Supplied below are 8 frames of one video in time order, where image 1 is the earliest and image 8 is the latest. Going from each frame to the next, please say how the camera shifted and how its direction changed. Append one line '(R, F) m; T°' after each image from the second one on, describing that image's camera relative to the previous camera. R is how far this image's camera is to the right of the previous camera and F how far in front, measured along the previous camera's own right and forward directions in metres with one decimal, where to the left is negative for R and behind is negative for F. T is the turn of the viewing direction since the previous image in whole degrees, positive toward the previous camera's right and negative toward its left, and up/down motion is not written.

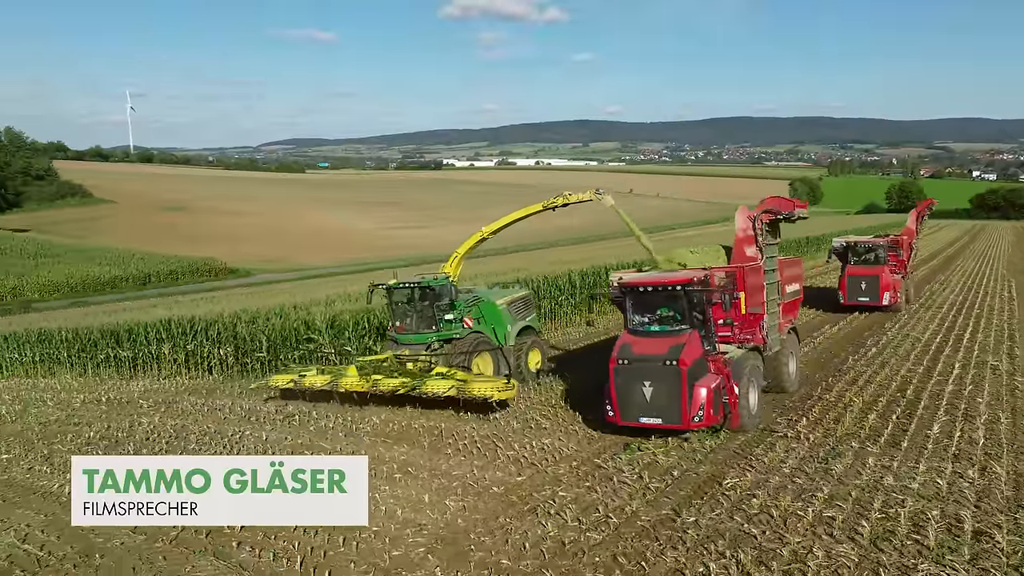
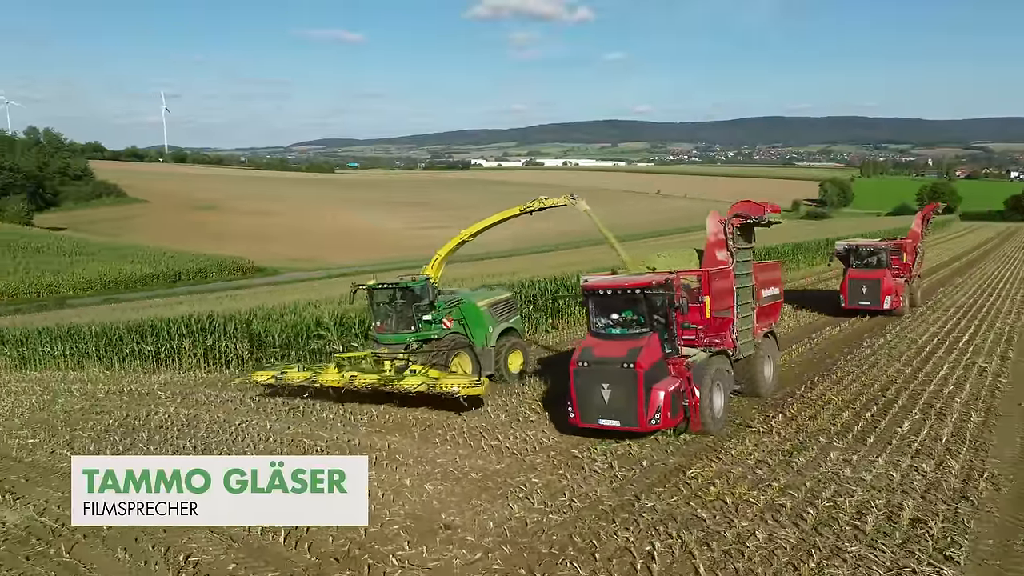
(+0.5, -0.5) m; -2°
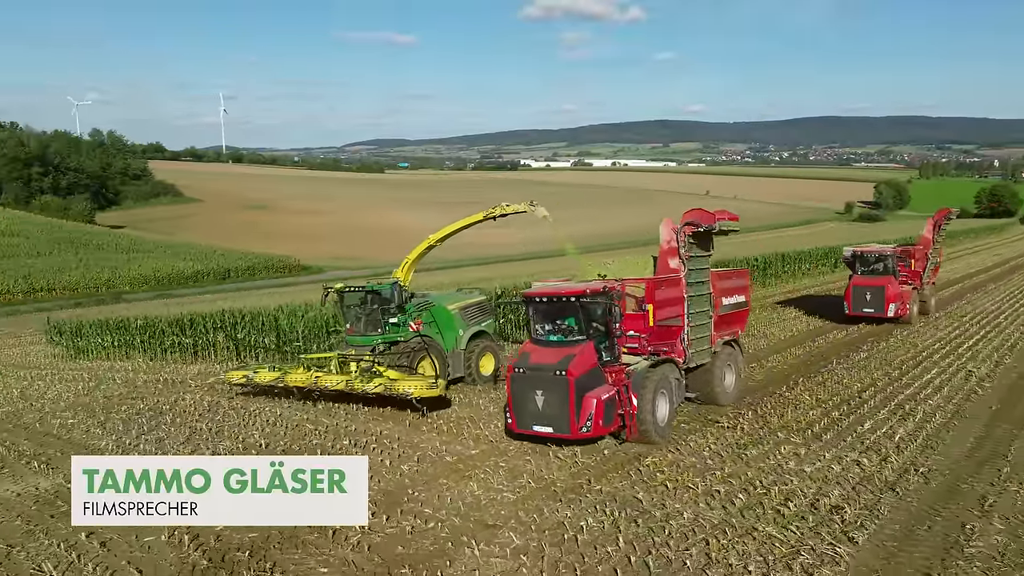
(+0.9, -0.8) m; -4°
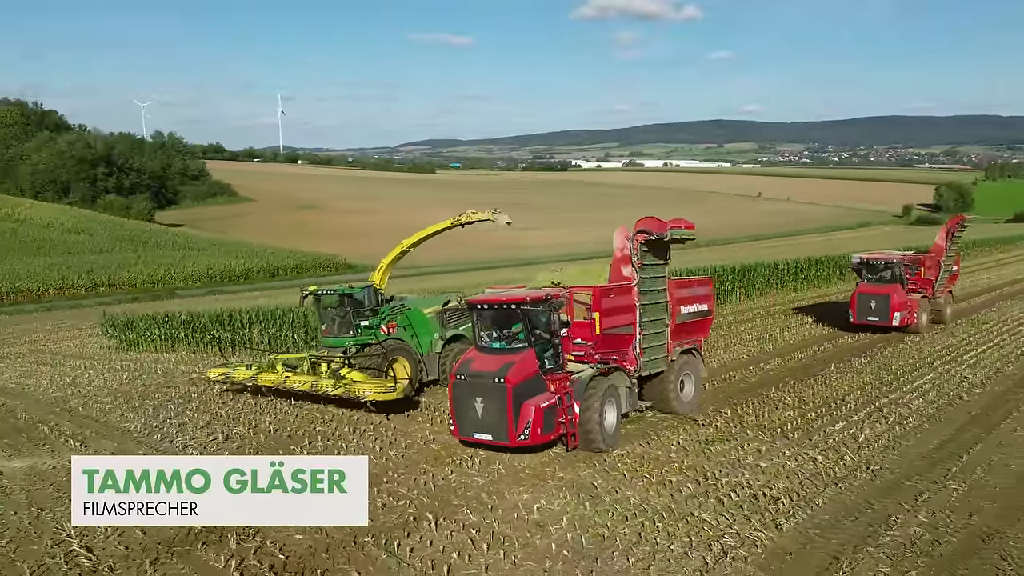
(+0.9, -0.7) m; -4°
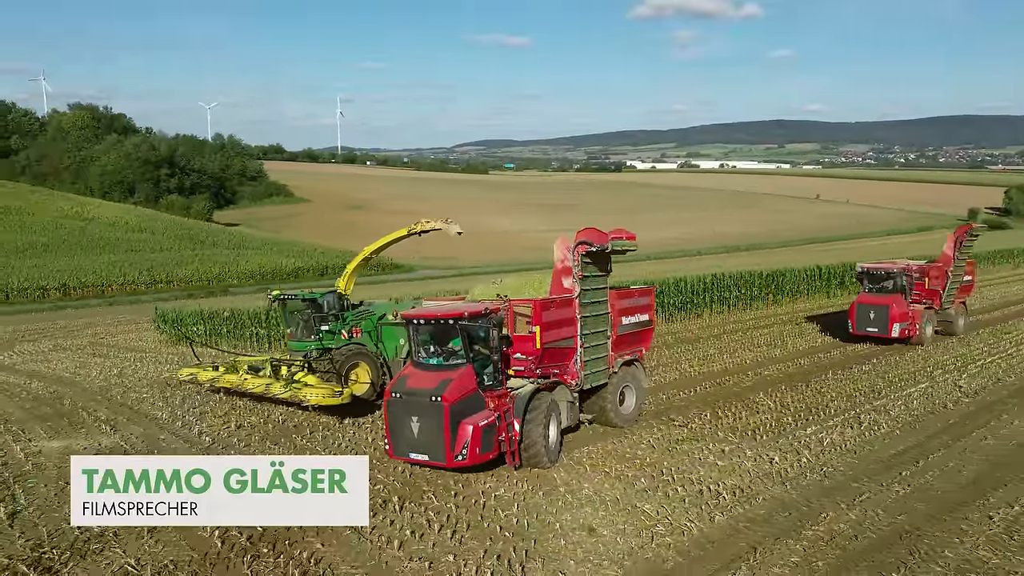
(+1.0, -0.7) m; -4°
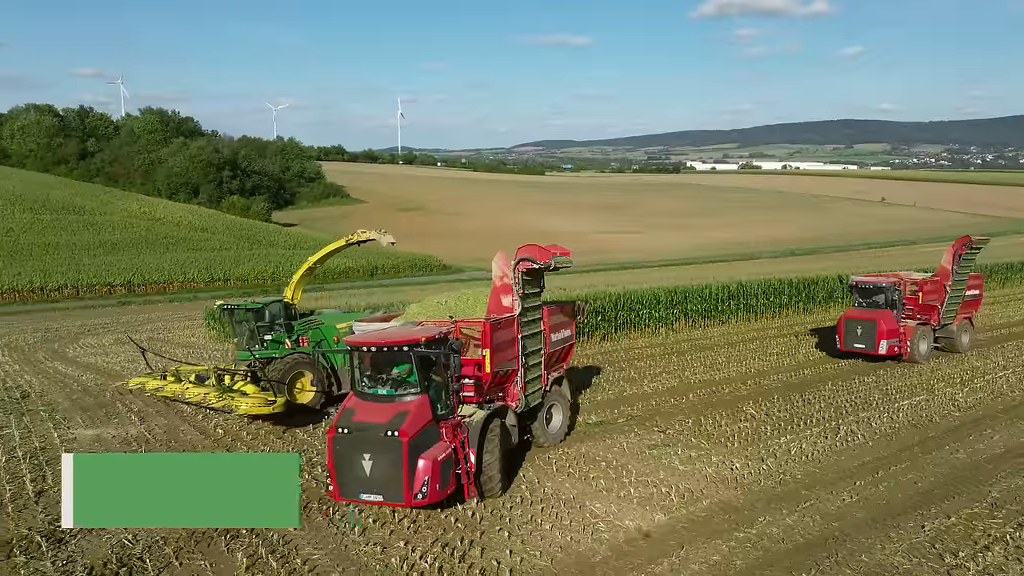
(+1.1, -0.7) m; -4°
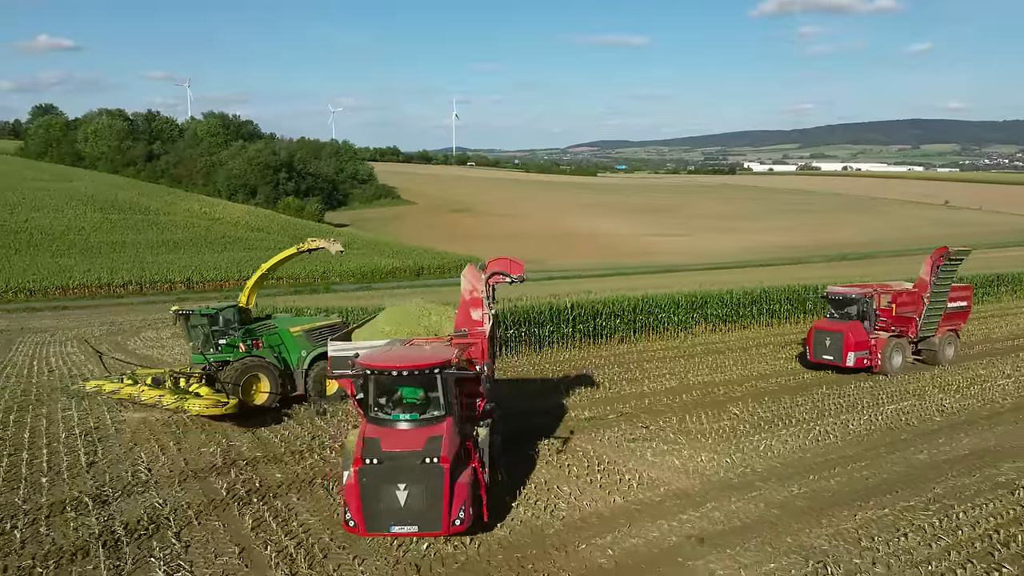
(+0.9, -1.1) m; -4°
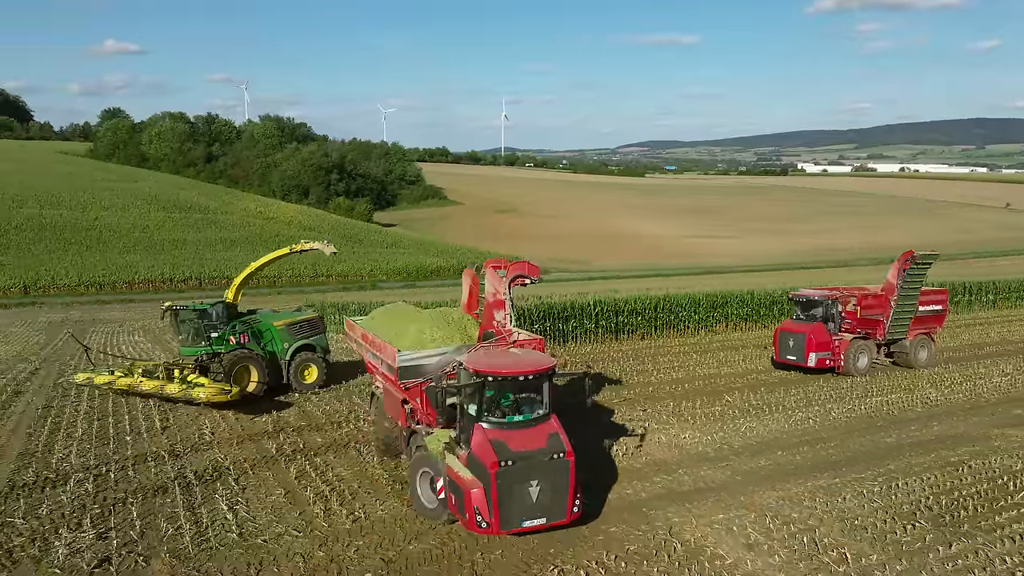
(+0.6, -1.6) m; -4°
